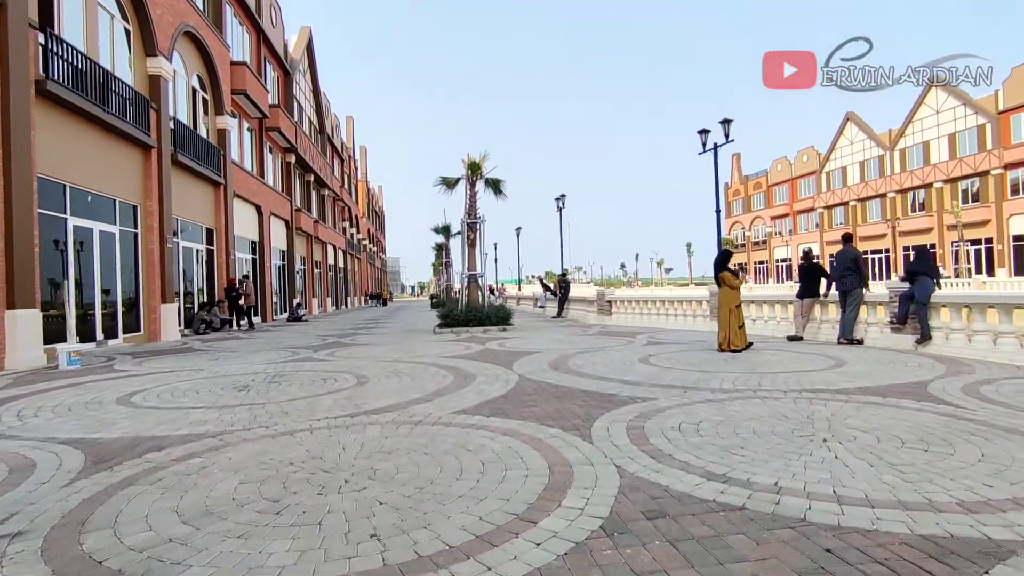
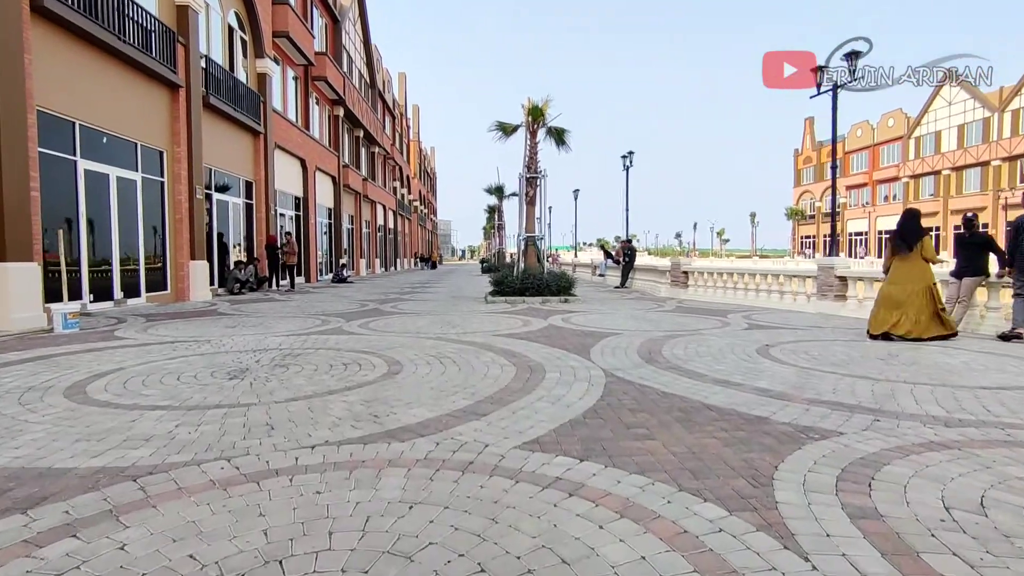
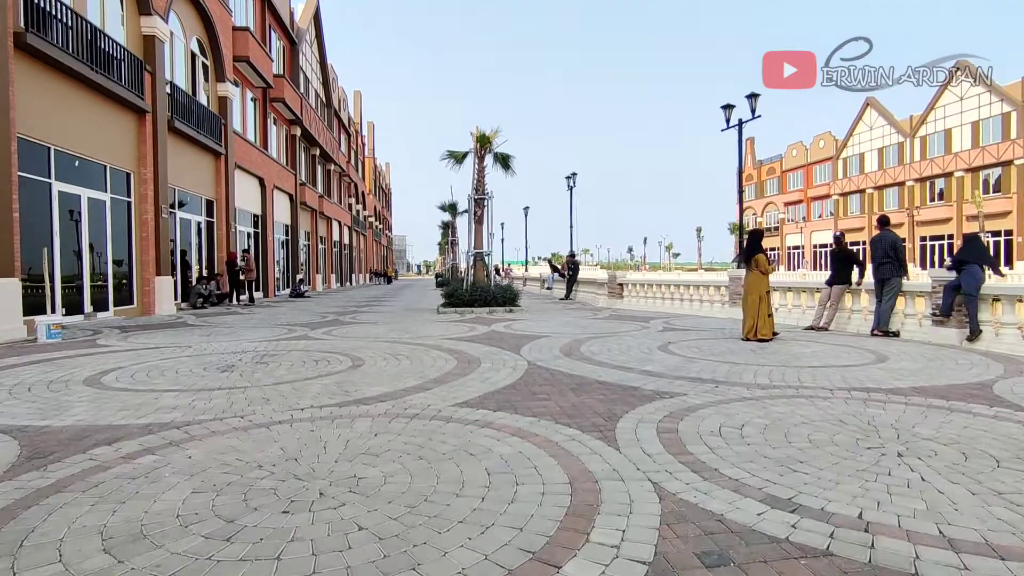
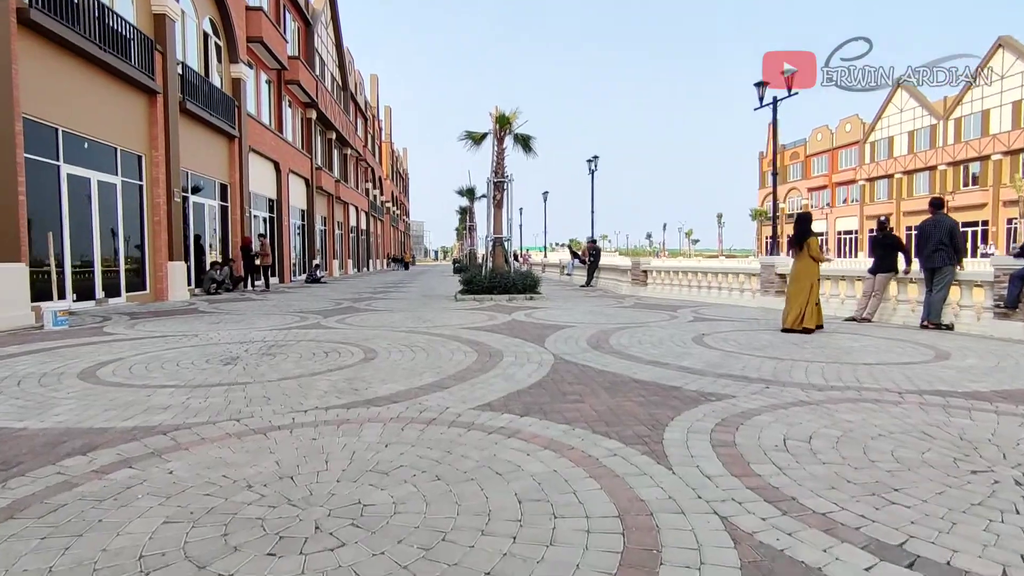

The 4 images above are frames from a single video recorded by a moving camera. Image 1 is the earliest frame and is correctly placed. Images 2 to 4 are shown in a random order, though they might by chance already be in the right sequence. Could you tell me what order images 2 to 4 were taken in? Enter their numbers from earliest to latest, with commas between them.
3, 4, 2
